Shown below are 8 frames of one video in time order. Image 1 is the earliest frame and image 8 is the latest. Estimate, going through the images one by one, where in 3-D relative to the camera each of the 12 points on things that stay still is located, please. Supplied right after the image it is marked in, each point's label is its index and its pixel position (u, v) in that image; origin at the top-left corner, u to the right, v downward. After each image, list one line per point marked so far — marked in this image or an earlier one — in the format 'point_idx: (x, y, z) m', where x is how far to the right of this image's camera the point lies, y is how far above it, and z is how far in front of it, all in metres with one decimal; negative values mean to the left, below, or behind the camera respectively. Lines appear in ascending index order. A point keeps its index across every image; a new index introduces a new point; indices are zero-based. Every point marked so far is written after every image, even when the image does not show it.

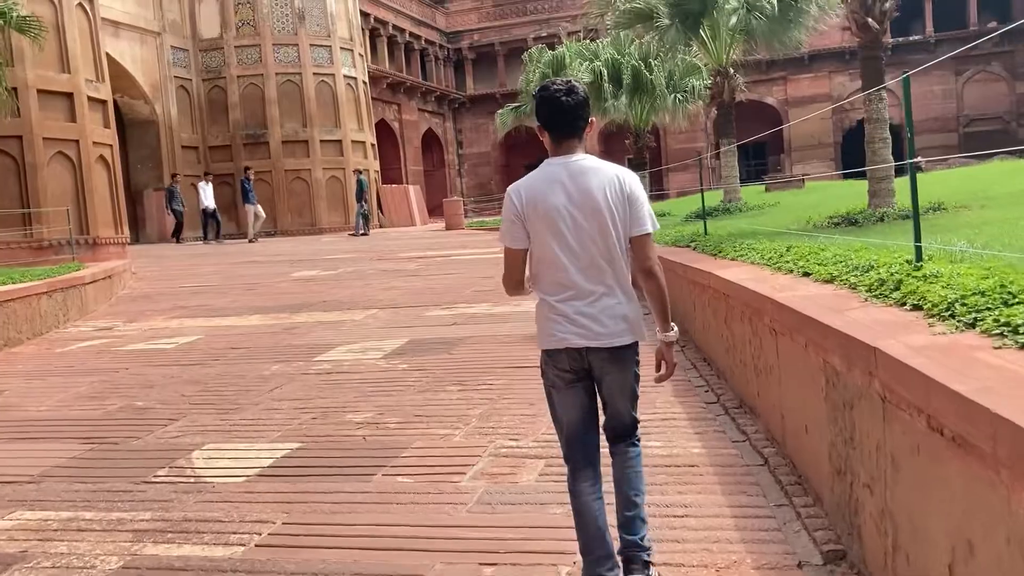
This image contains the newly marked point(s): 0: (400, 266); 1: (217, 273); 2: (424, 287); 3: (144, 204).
0: (-1.4, +0.3, +12.1) m
1: (-3.8, +0.2, +12.5) m
2: (-0.9, 0.0, +9.8) m
3: (-7.5, +1.7, +19.8) m
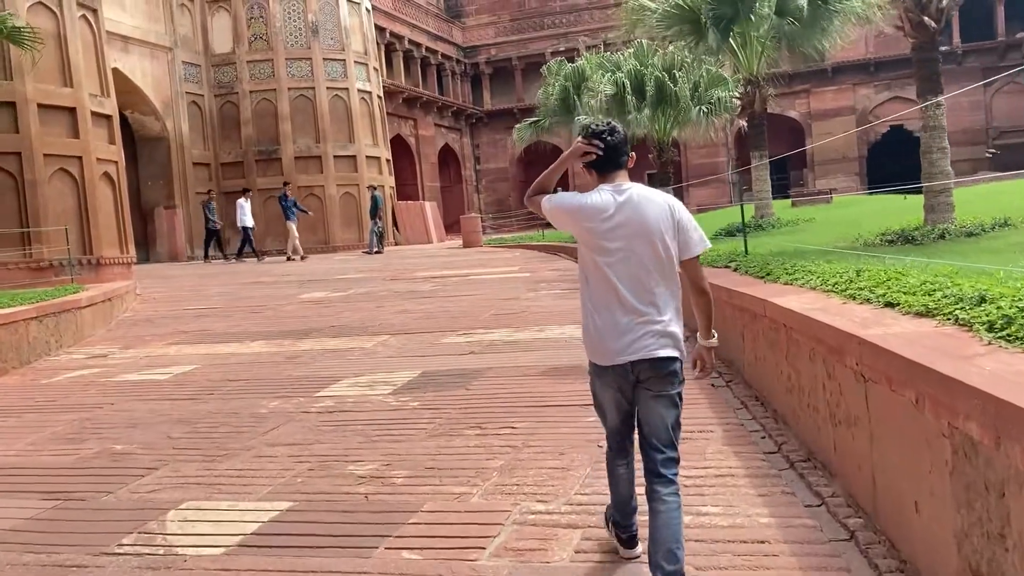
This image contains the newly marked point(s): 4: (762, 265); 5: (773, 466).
0: (-1.2, 0.0, +11.5) m
1: (-3.6, -0.1, +11.9) m
2: (-0.7, -0.2, +9.2) m
3: (-7.2, +1.3, +19.3) m
4: (+1.5, +0.1, +5.8) m
5: (+1.0, -0.7, +3.6) m
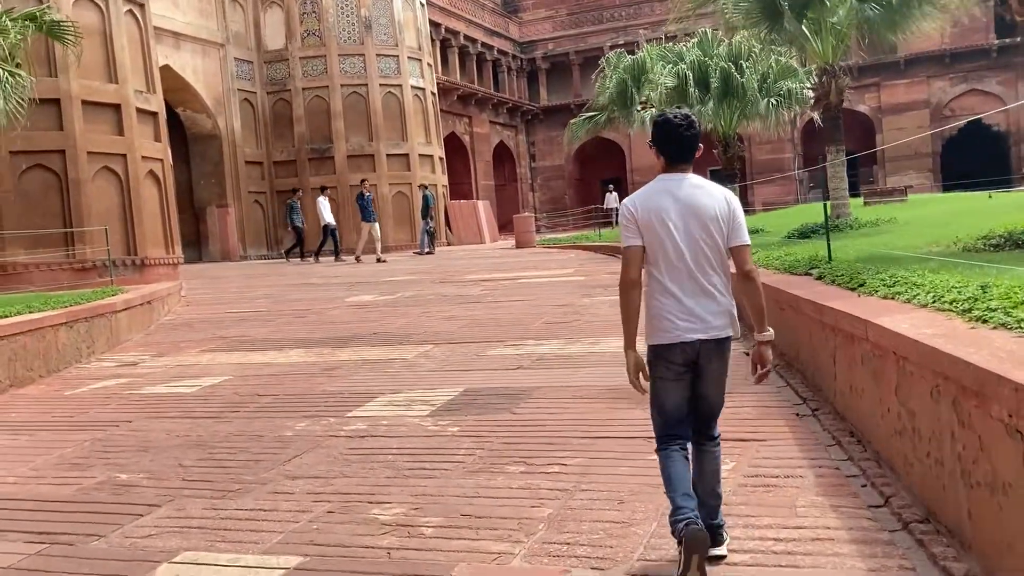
0: (-0.5, 0.0, +11.0) m
1: (-2.9, -0.1, +11.5) m
2: (-0.2, -0.2, +8.7) m
3: (-6.1, +1.3, +19.1) m
4: (+1.8, +0.1, +5.1) m
5: (+1.1, -0.7, +2.9) m
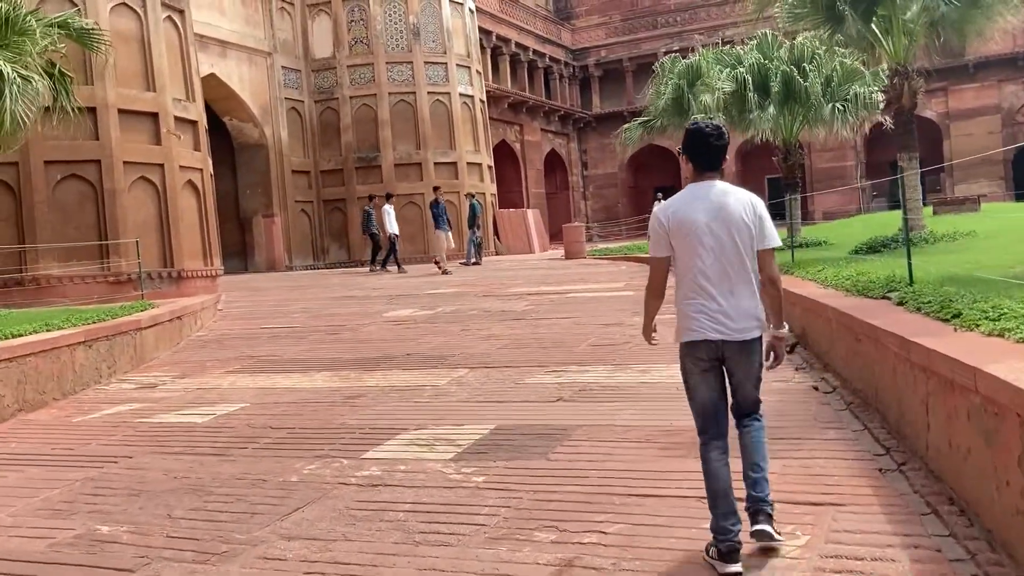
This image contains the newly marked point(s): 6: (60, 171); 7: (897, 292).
0: (0.0, -0.2, +10.4) m
1: (-2.4, -0.3, +11.1) m
2: (+0.2, -0.4, +8.1) m
3: (-5.1, +1.1, +18.8) m
4: (+2.0, -0.1, +4.4) m
5: (+1.2, -0.8, +2.3) m
6: (-5.2, +1.4, +11.1) m
7: (+2.1, 0.0, +5.2) m
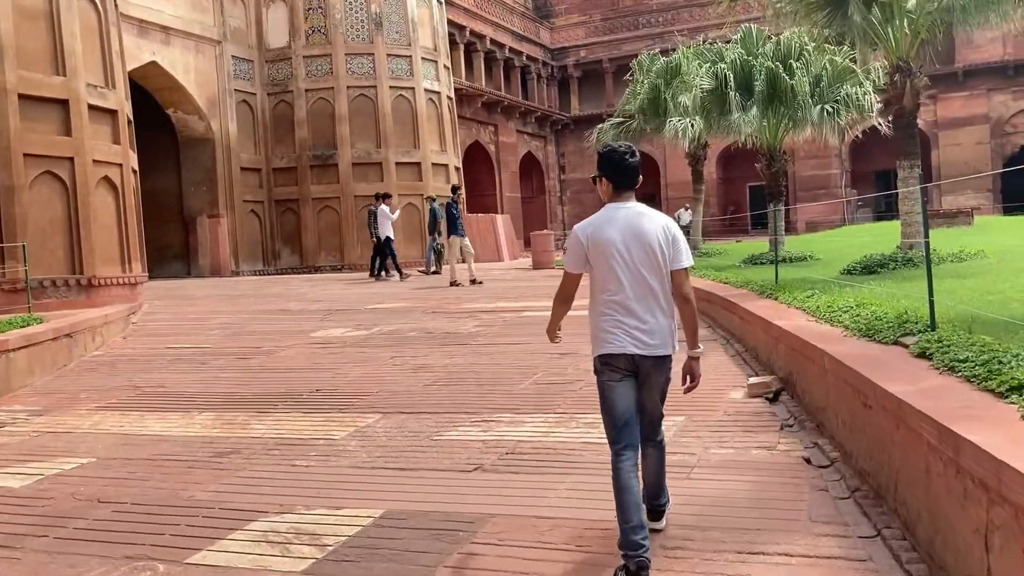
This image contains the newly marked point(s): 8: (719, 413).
0: (-0.5, -0.4, +9.2) m
1: (-2.9, -0.4, +9.8) m
2: (-0.3, -0.6, +6.8) m
3: (-5.7, +1.0, +17.5) m
4: (+1.6, -0.2, +3.2) m
5: (+0.8, -1.0, +1.1) m
6: (-5.7, +1.3, +9.8) m
7: (+1.7, -0.2, +4.0) m
8: (+1.1, -0.6, +4.9) m
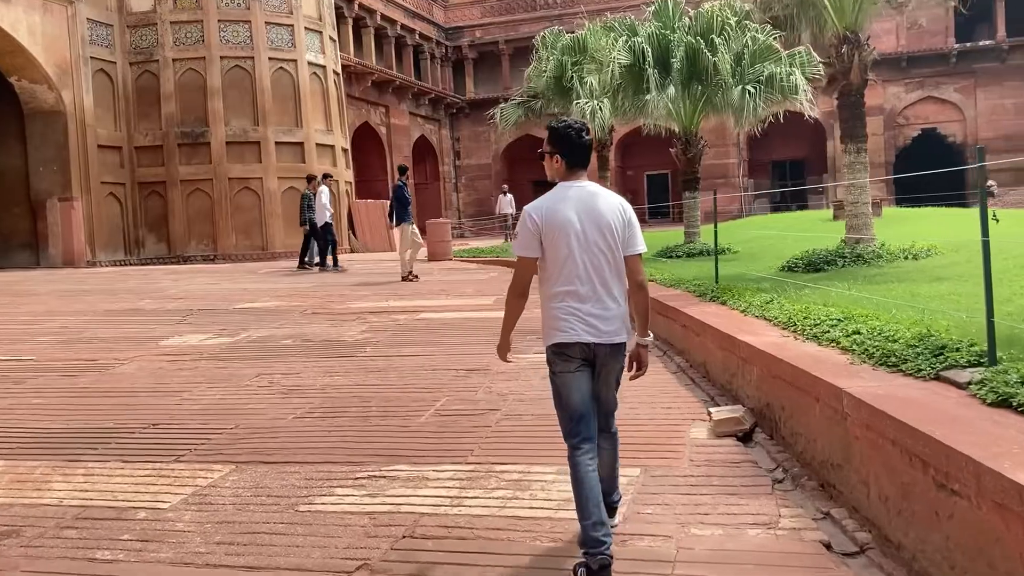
0: (-1.4, -0.3, +7.8) m
1: (-3.8, -0.4, +8.1) m
2: (-0.9, -0.6, +5.5) m
3: (-7.5, +1.1, +15.5) m
4: (+1.4, -0.3, +2.1) m
5: (+0.9, -1.1, -0.1) m
6: (-6.6, +1.3, +7.8) m
7: (+1.4, -0.3, +2.9) m
8: (+0.7, -0.7, +3.8) m
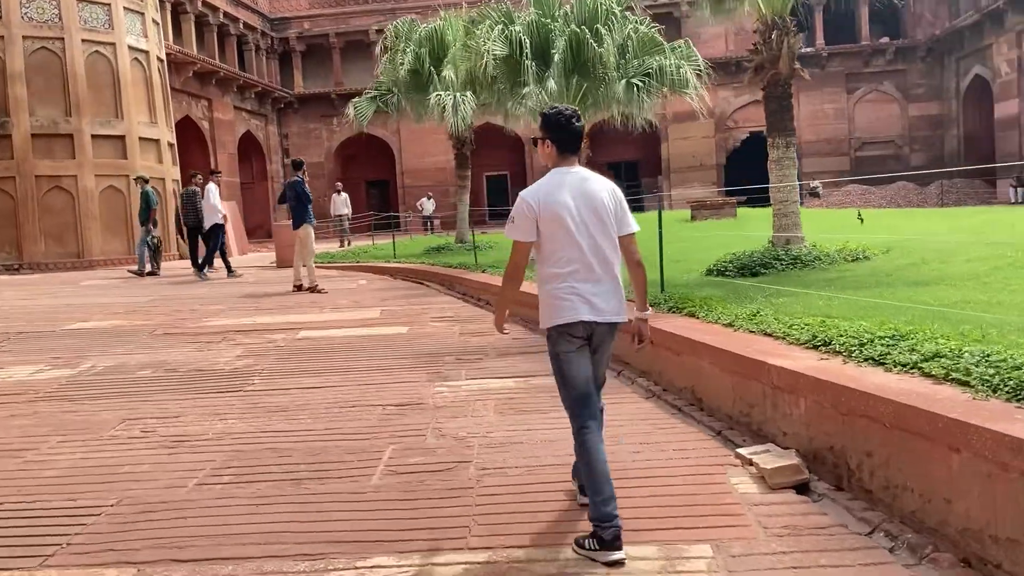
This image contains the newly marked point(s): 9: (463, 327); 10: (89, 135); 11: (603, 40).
0: (-2.1, -0.5, +6.5) m
1: (-4.5, -0.5, +6.4) m
2: (-1.1, -0.7, +4.3) m
3: (-9.5, +0.9, +12.9) m
4: (+1.8, -0.3, +1.5) m
5: (+1.7, -1.1, -0.8) m
6: (-7.2, +1.1, +5.5) m
7: (+1.6, -0.3, +2.2) m
8: (+0.7, -0.7, +2.9) m
9: (-0.4, -0.3, +7.3) m
10: (-6.7, +2.4, +15.2) m
11: (+1.0, +2.7, +10.5) m
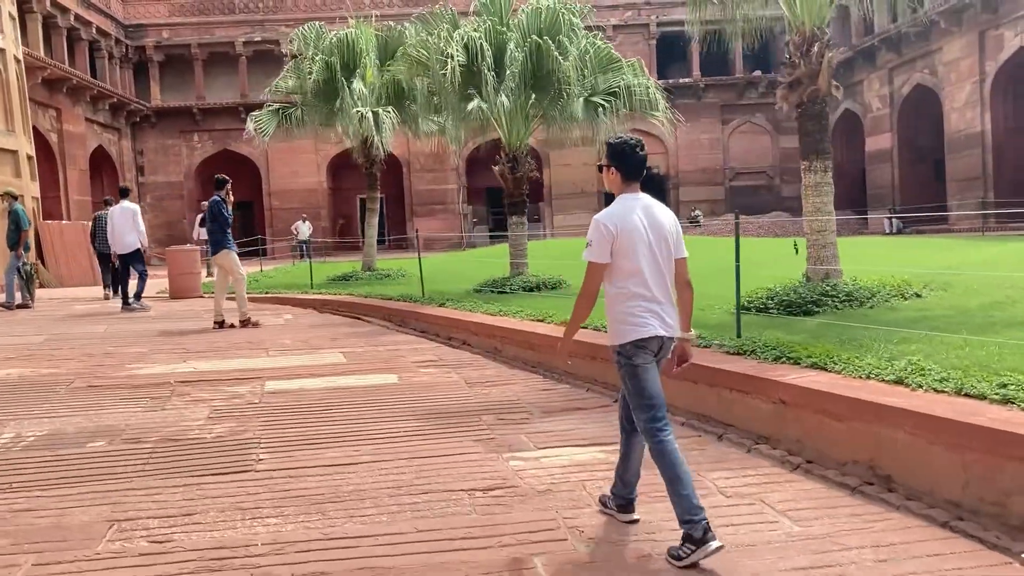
0: (-1.8, -0.7, +5.1) m
1: (-4.2, -0.8, +4.6) m
2: (-0.6, -0.9, +3.2) m
3: (-10.2, +0.5, +10.2) m
4: (+2.7, -0.5, +0.8) m
5: (+3.0, -1.2, -1.5) m
6: (-6.8, +0.9, +3.4) m
7: (+2.5, -0.4, +1.5) m
8: (+1.5, -0.9, +2.1) m
9: (-0.3, -0.6, +6.3) m
10: (-7.9, +2.0, +13.0) m
11: (+0.5, +2.4, +9.6) m
